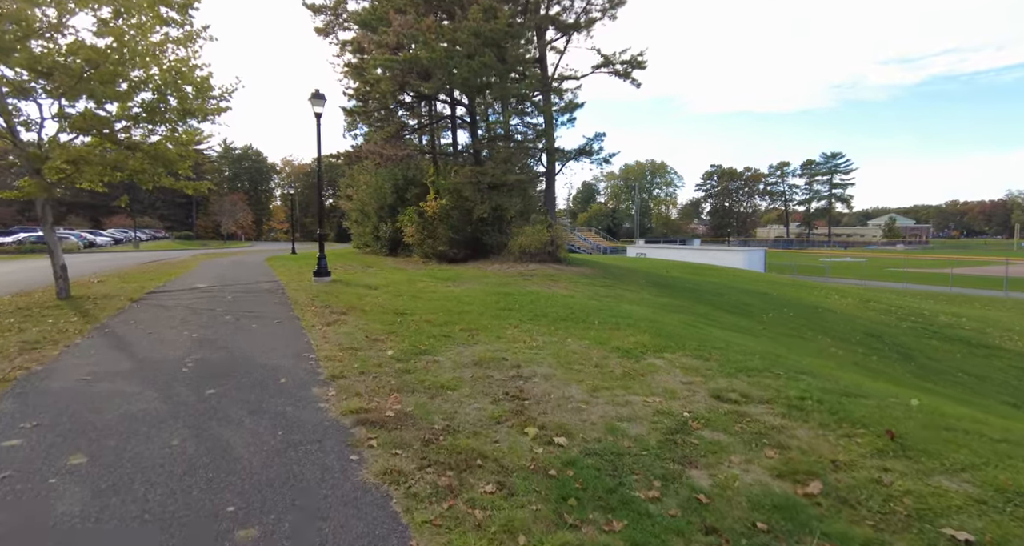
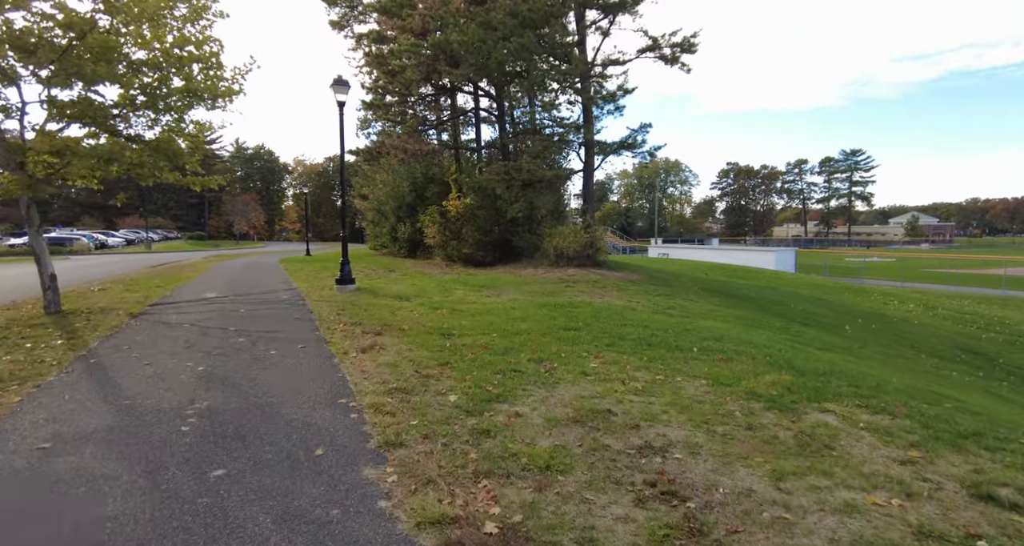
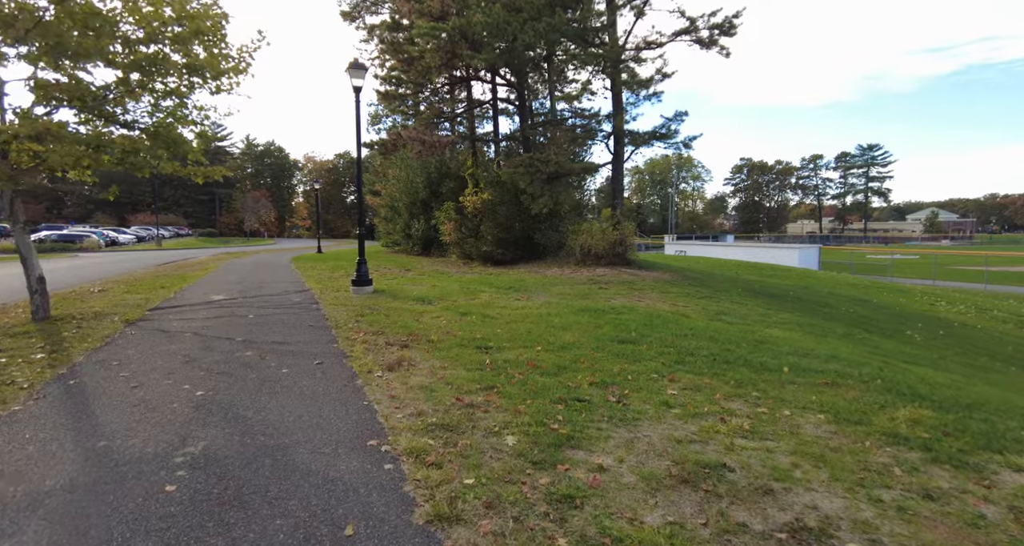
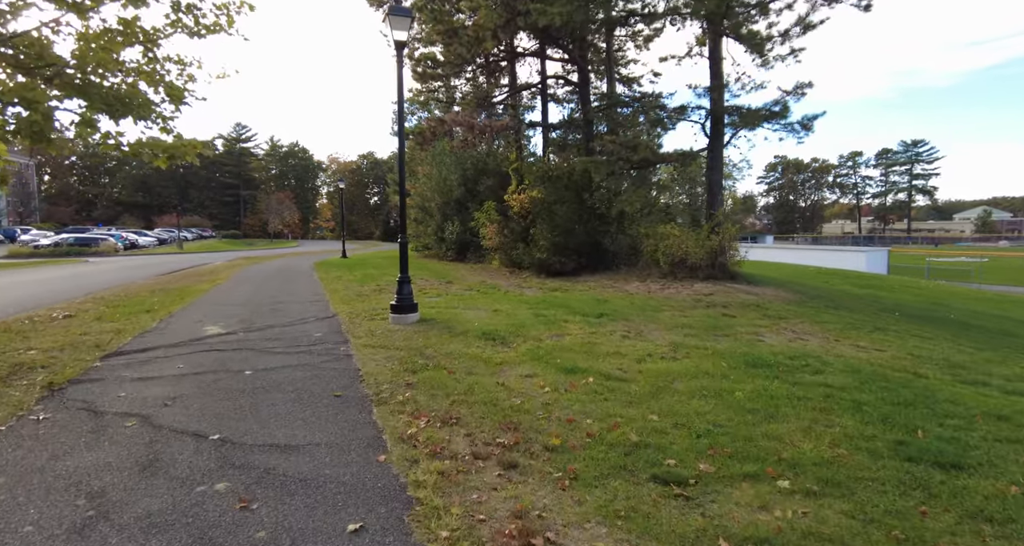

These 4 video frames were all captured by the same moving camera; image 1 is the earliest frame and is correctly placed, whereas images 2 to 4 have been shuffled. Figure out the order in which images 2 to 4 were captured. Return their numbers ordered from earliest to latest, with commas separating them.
2, 3, 4
